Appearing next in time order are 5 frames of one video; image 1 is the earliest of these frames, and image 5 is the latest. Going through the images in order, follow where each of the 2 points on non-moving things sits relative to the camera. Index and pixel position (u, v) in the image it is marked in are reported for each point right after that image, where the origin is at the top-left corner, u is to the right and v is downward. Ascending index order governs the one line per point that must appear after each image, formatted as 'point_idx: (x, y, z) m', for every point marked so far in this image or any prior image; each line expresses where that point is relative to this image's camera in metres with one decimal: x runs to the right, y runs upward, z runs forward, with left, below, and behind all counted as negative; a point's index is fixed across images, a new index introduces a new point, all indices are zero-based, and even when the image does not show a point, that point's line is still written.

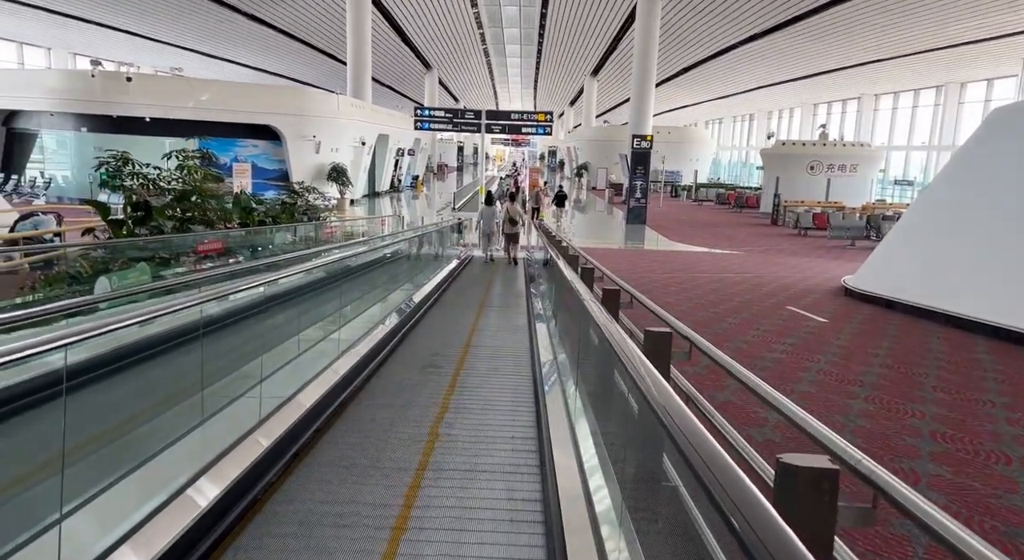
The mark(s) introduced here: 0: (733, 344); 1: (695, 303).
0: (+2.0, -0.6, +5.7) m
1: (+2.1, -0.3, +7.5) m
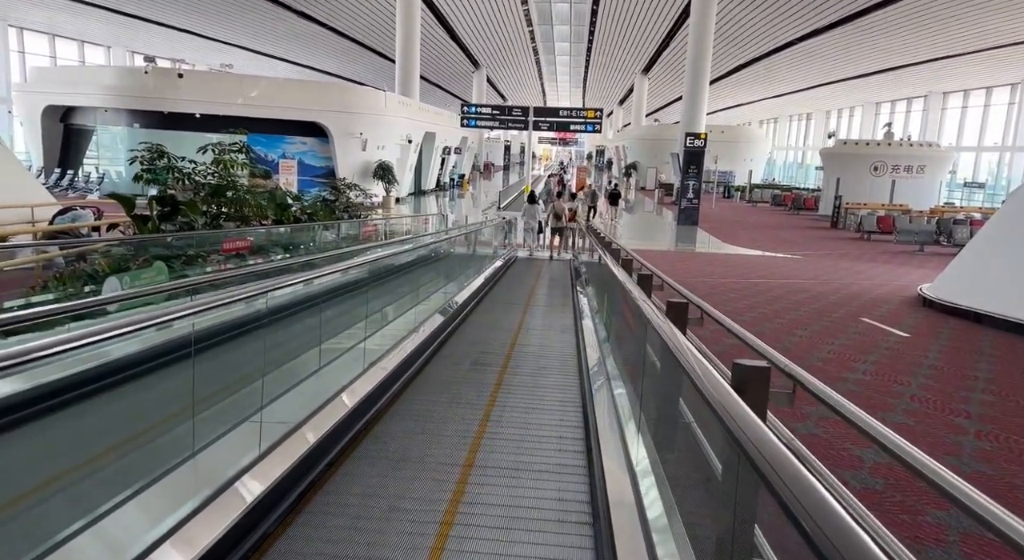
0: (+2.3, -0.6, +5.2) m
1: (+2.6, -0.3, +6.9) m
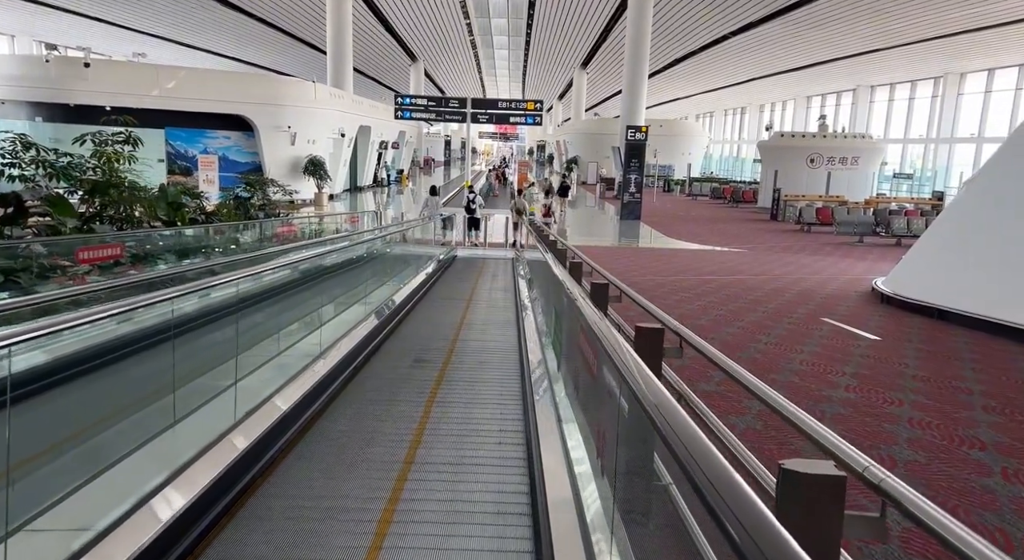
0: (+1.9, -0.6, +4.8) m
1: (+2.0, -0.3, +6.5) m
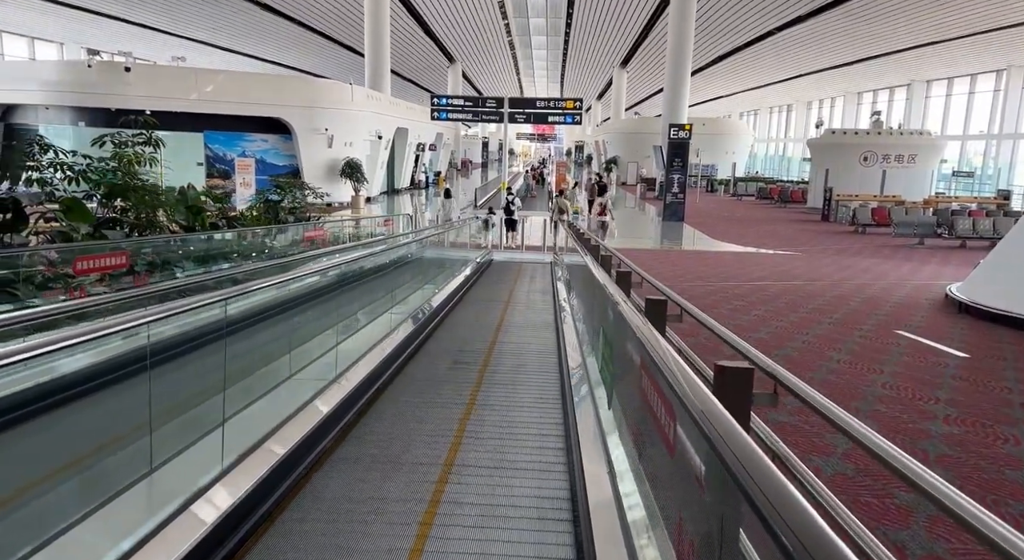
0: (+2.1, -0.7, +4.2) m
1: (+2.4, -0.4, +6.0) m
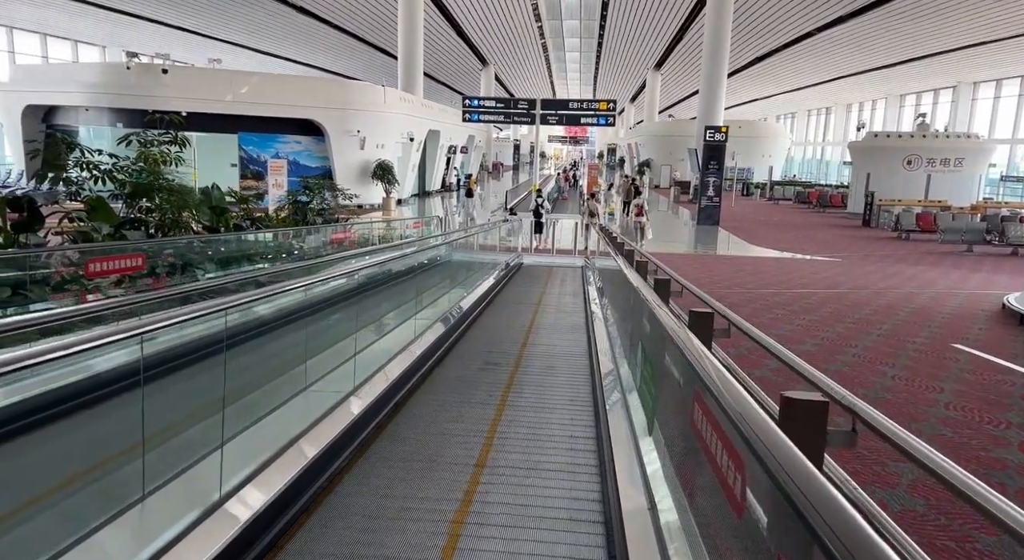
0: (+2.3, -0.7, +4.0) m
1: (+2.6, -0.5, +5.7) m
